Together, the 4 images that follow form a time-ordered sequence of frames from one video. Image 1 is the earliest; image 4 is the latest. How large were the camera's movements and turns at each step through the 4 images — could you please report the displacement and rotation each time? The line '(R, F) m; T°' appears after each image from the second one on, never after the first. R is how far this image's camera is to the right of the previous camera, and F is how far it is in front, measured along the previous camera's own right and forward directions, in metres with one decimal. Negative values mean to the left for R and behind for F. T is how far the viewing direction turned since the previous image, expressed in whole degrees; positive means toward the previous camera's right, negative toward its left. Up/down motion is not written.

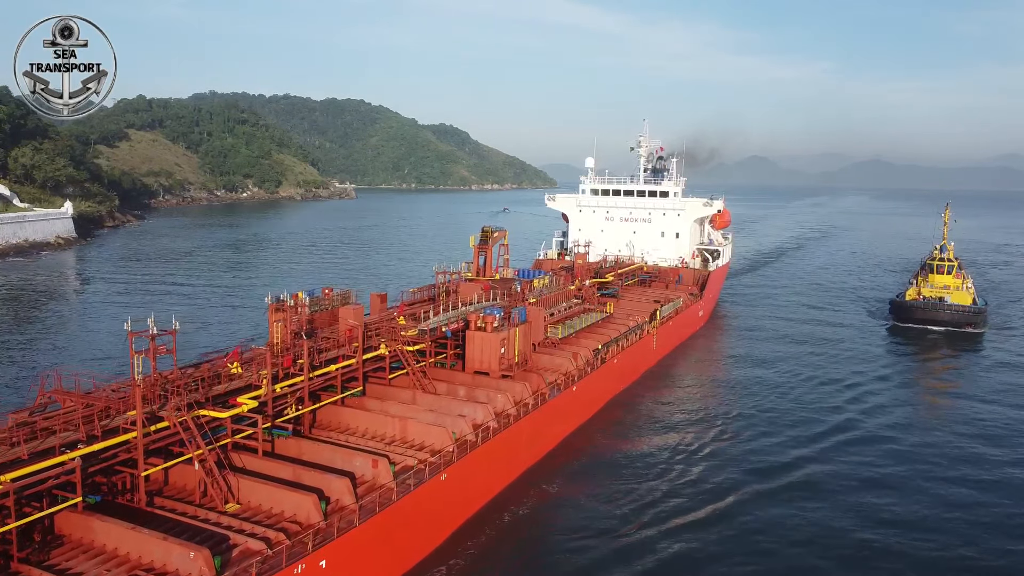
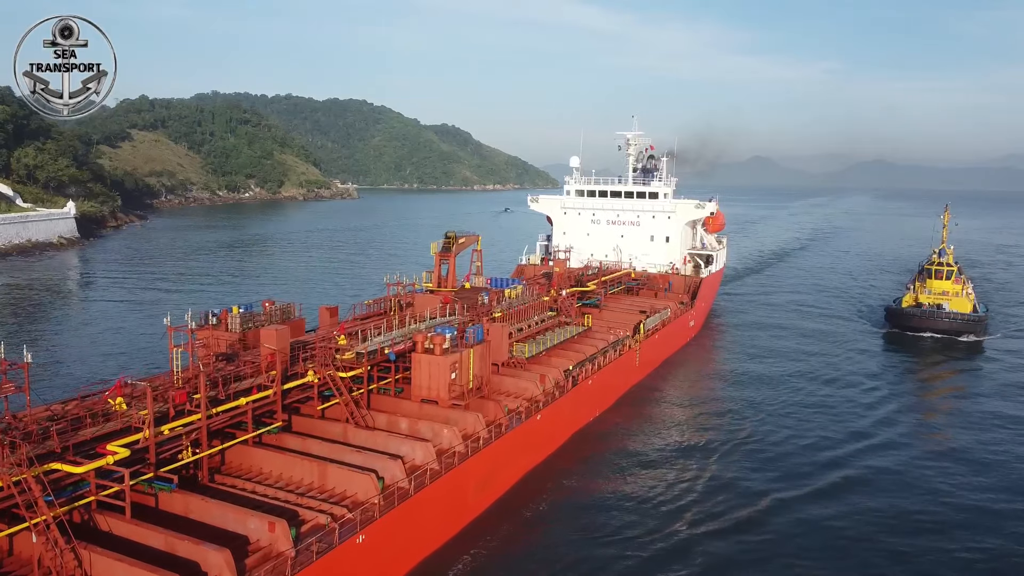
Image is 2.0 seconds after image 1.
(+1.4, -1.6) m; 0°
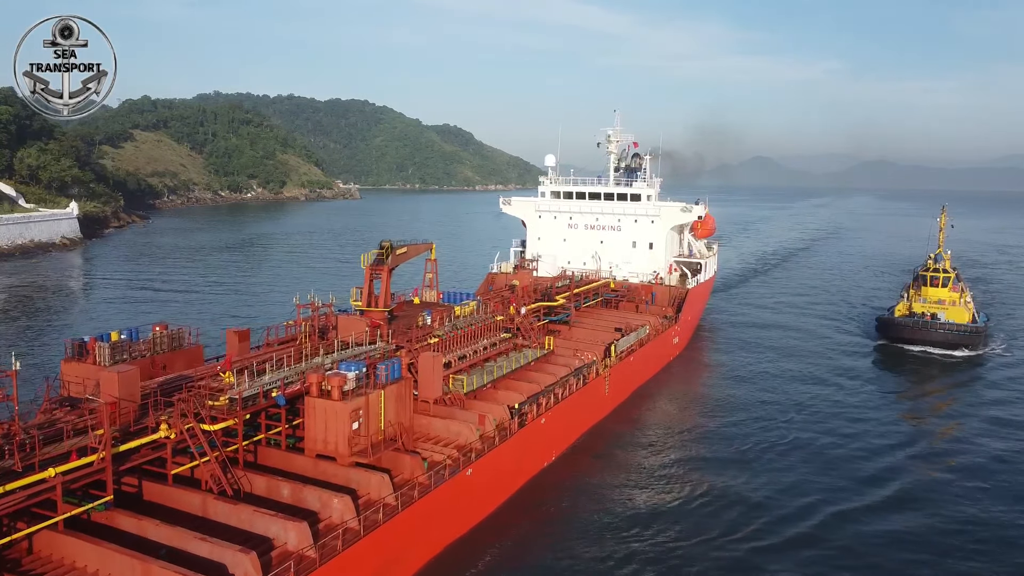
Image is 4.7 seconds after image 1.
(+1.9, +3.8) m; 0°
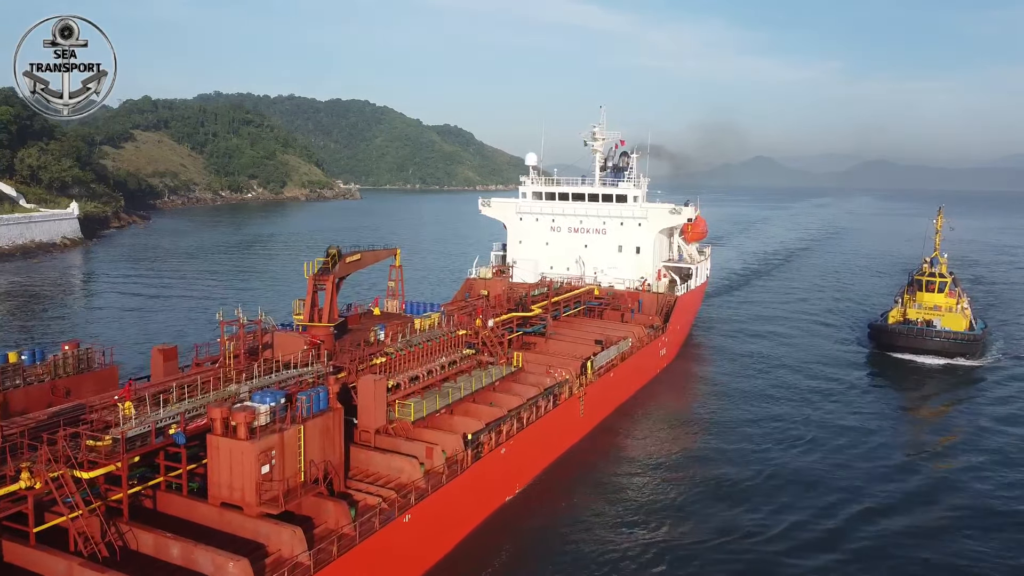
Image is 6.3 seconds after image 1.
(+1.2, +2.3) m; 0°
